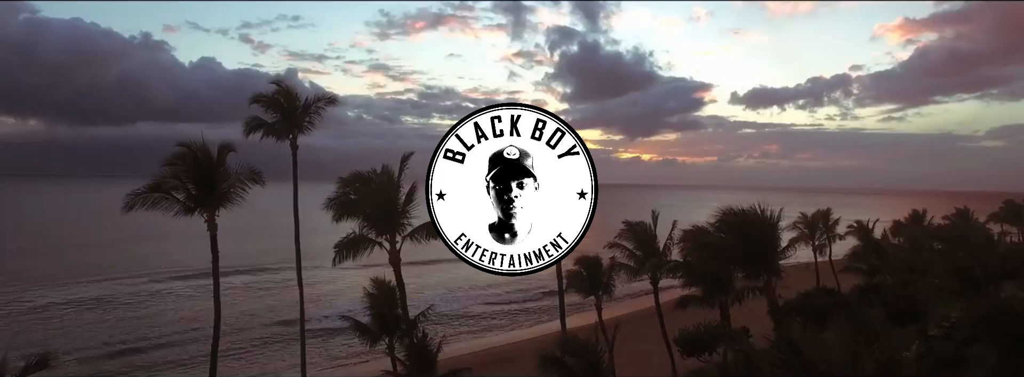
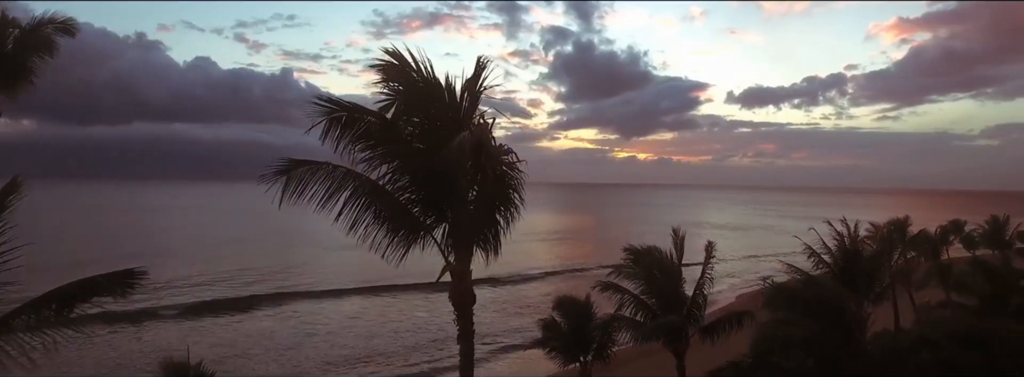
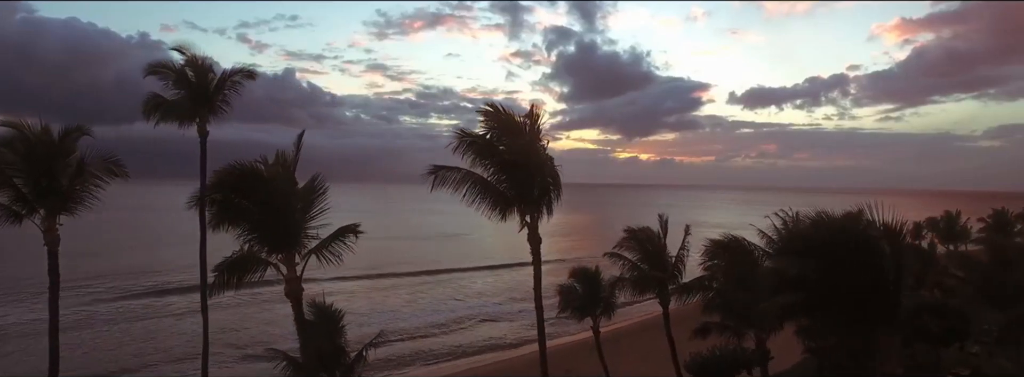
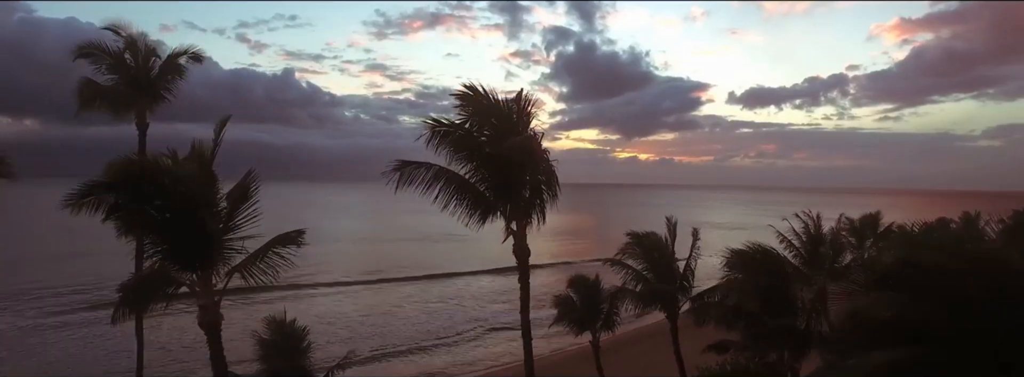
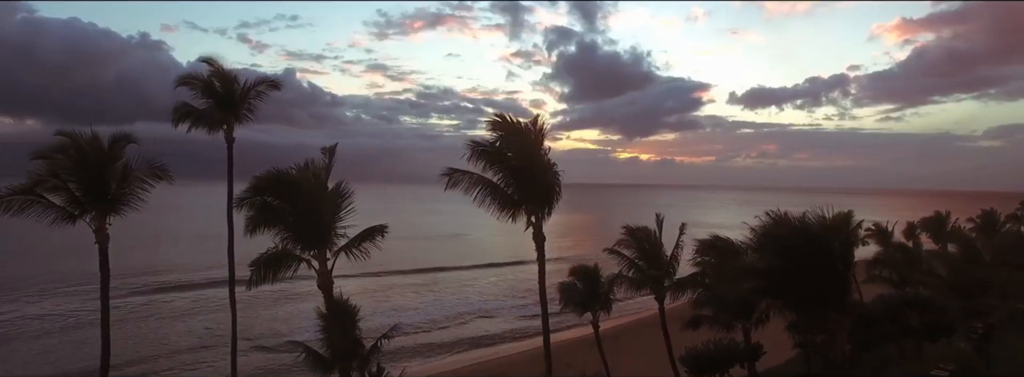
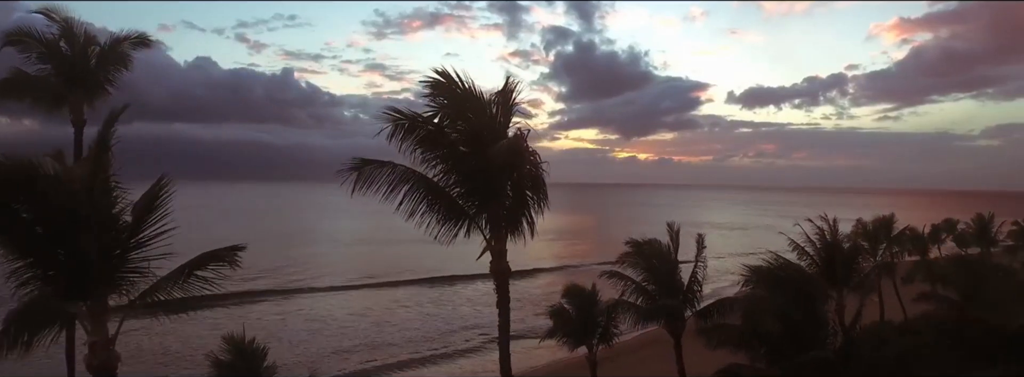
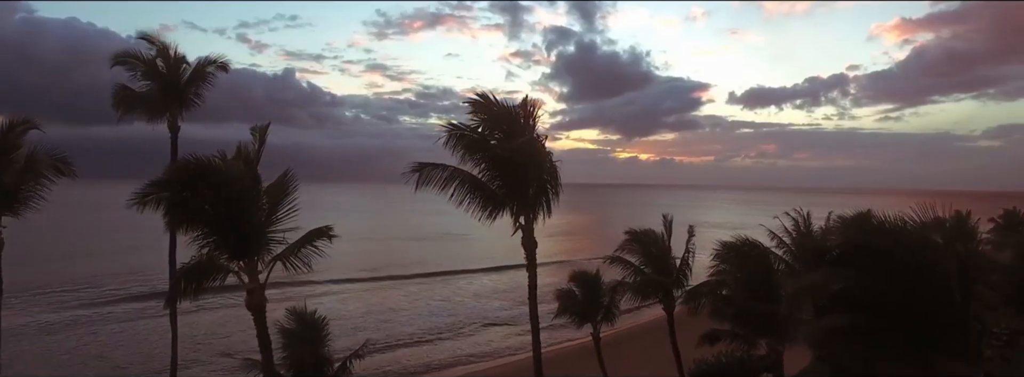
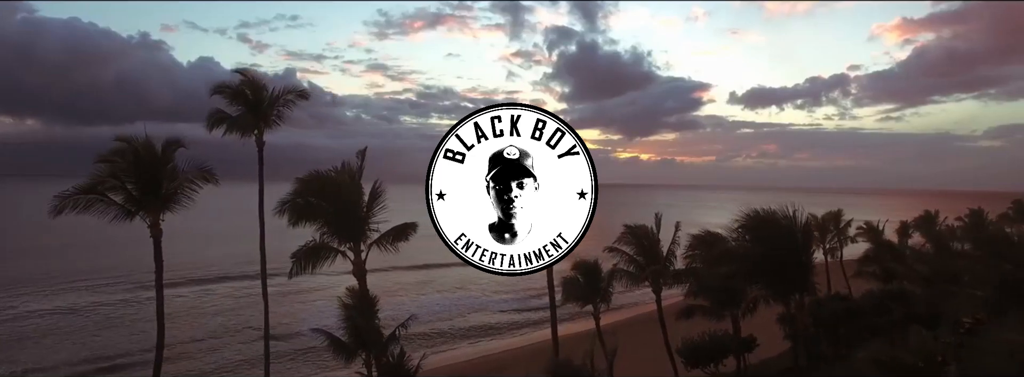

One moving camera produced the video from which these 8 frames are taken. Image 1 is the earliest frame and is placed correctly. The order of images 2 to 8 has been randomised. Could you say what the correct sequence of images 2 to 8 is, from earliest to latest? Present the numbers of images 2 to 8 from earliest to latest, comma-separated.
8, 5, 3, 7, 4, 6, 2
